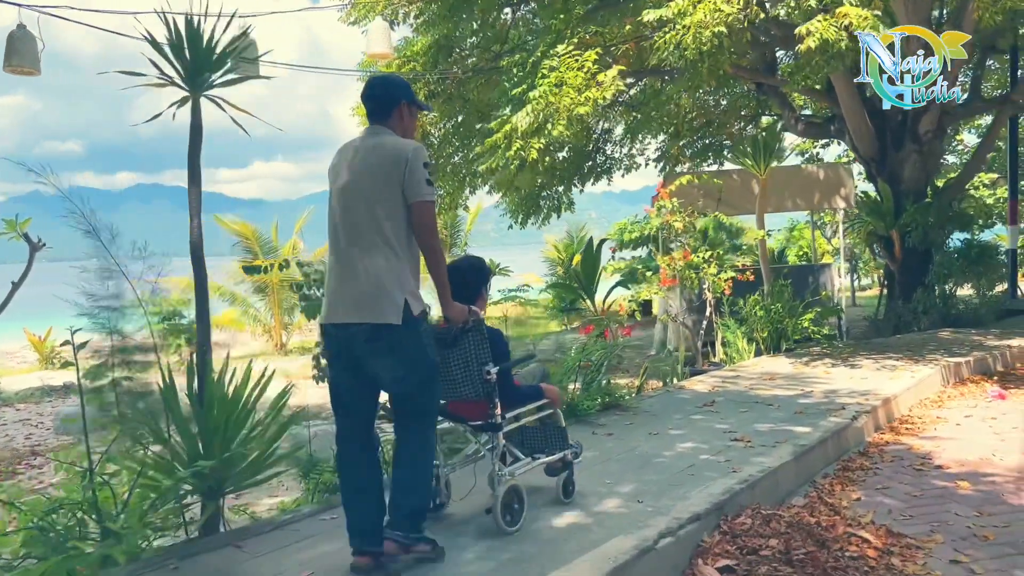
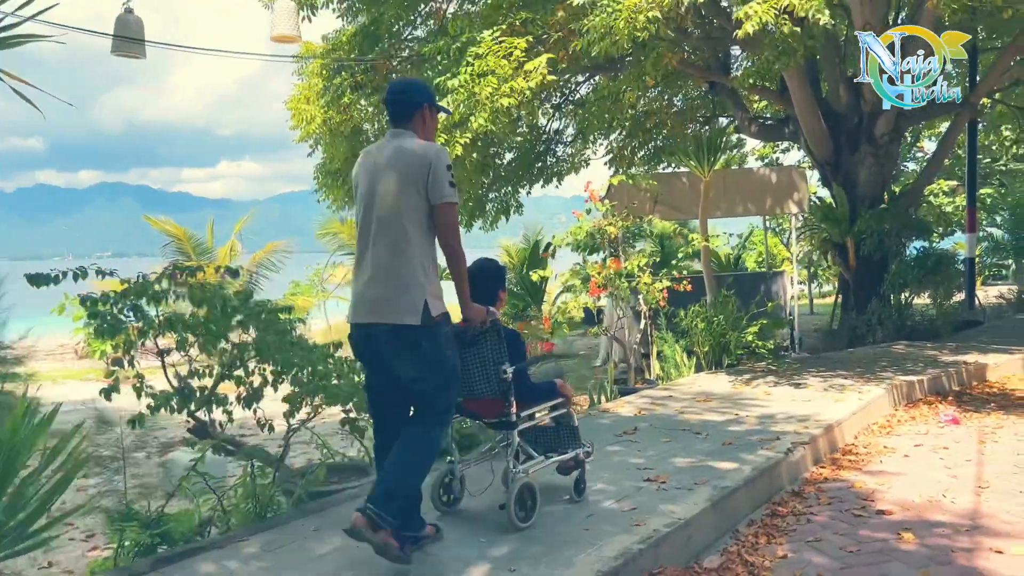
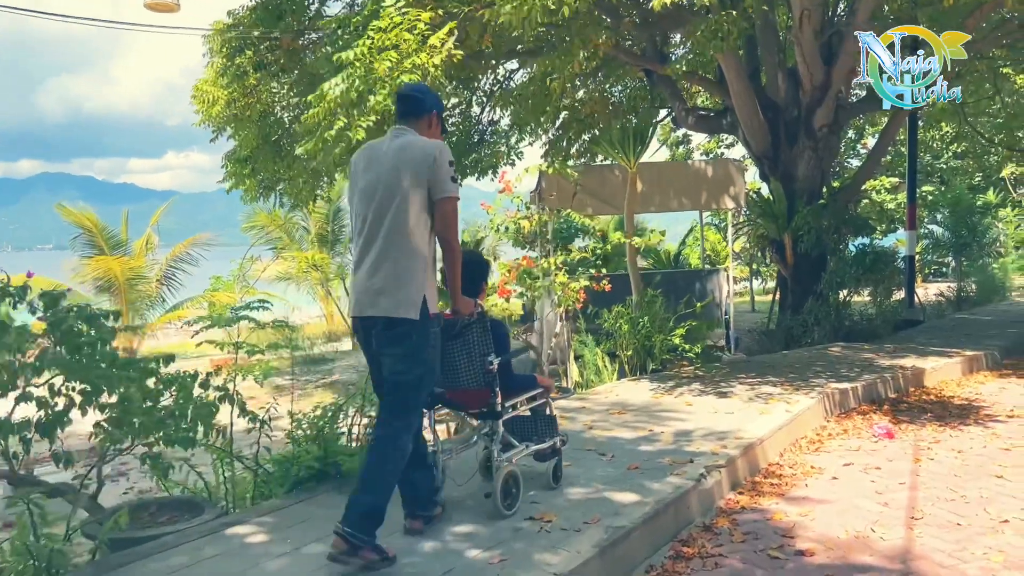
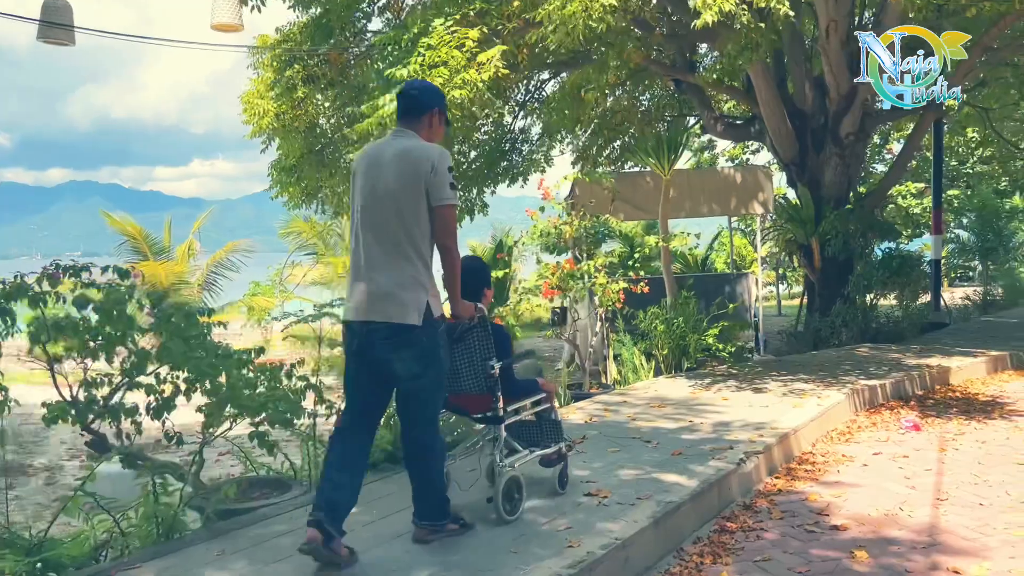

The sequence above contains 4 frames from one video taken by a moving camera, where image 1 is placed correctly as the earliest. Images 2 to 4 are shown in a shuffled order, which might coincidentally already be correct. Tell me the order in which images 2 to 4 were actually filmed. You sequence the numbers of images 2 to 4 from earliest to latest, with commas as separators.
2, 4, 3
